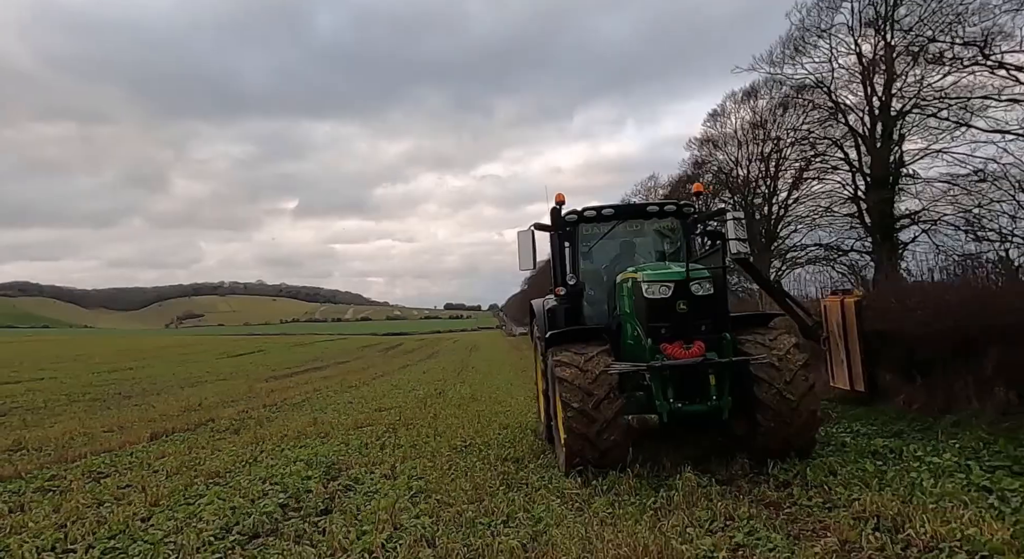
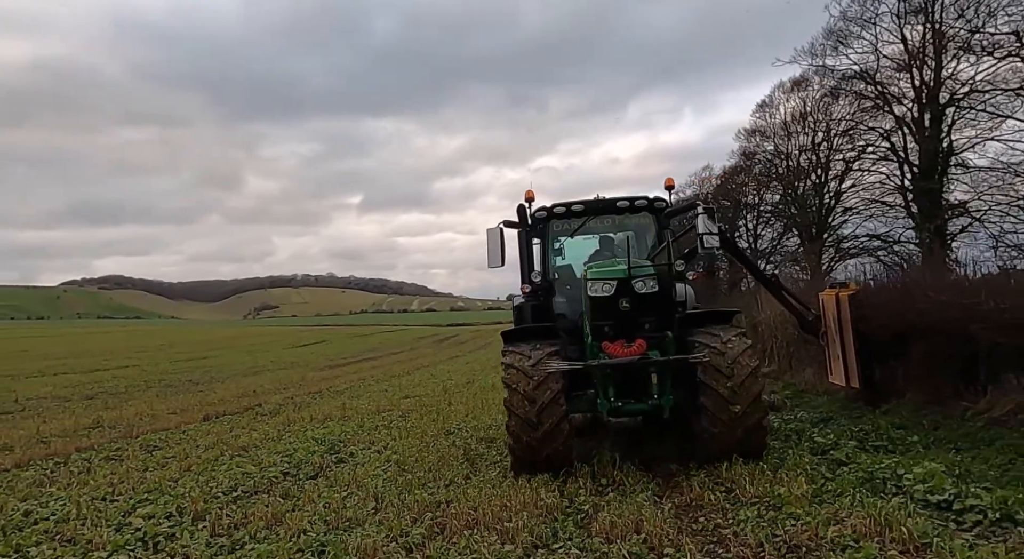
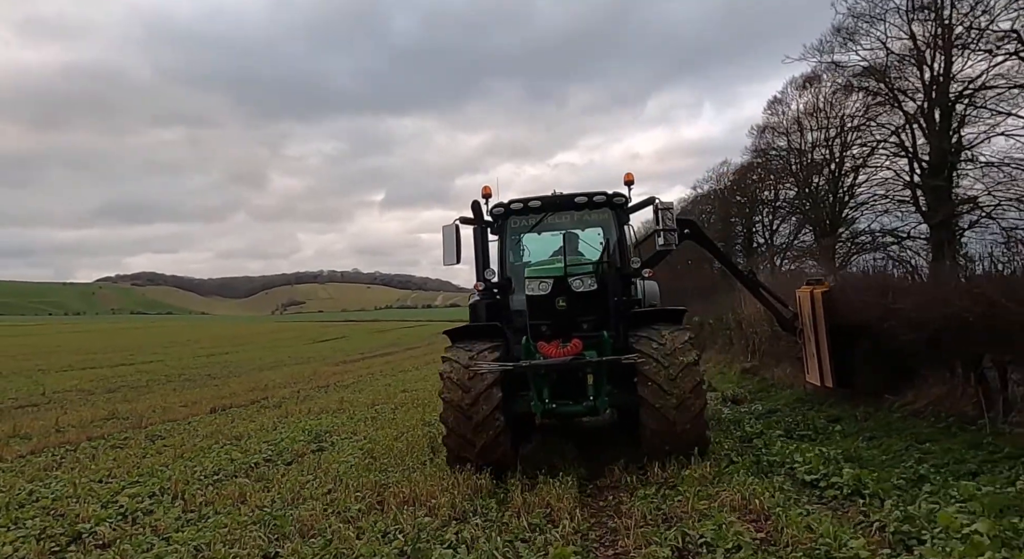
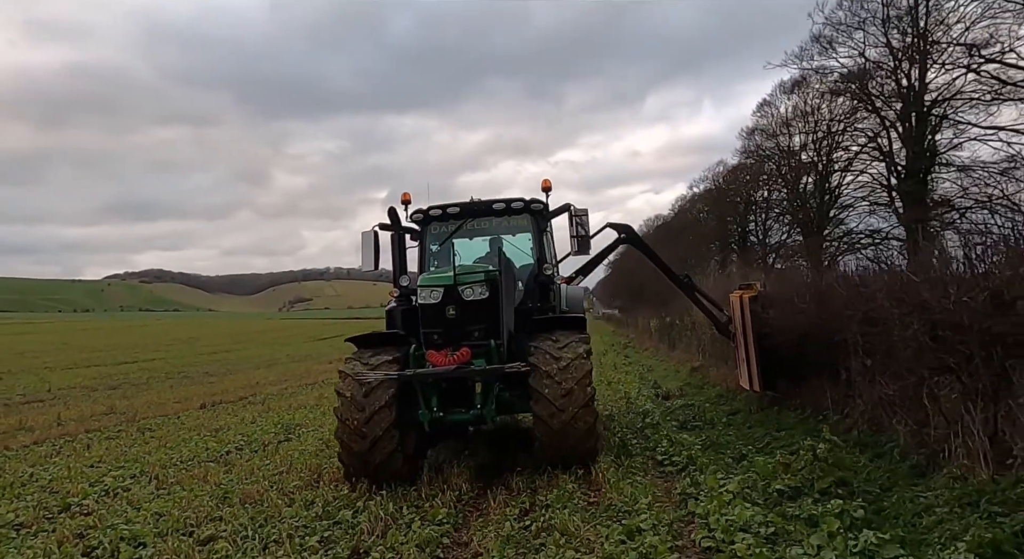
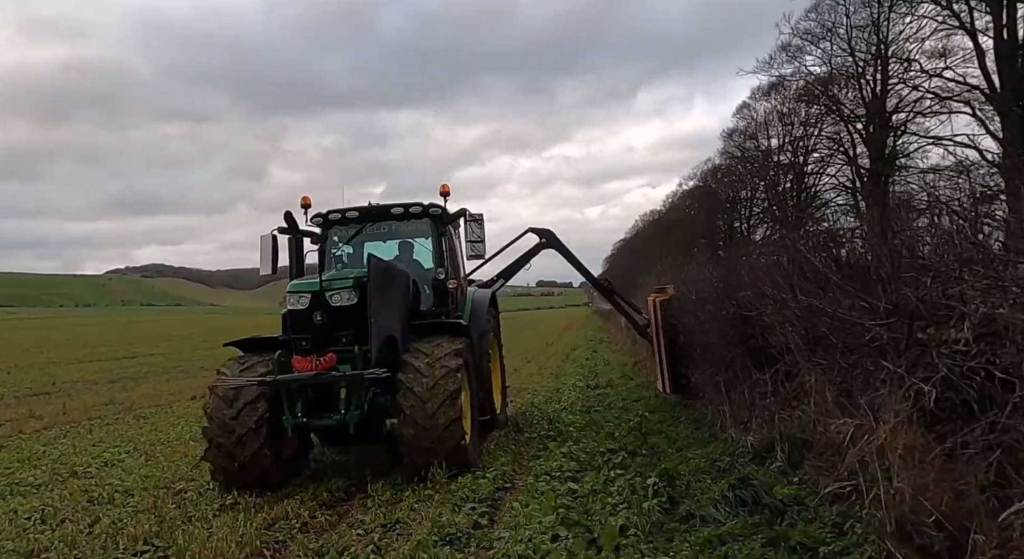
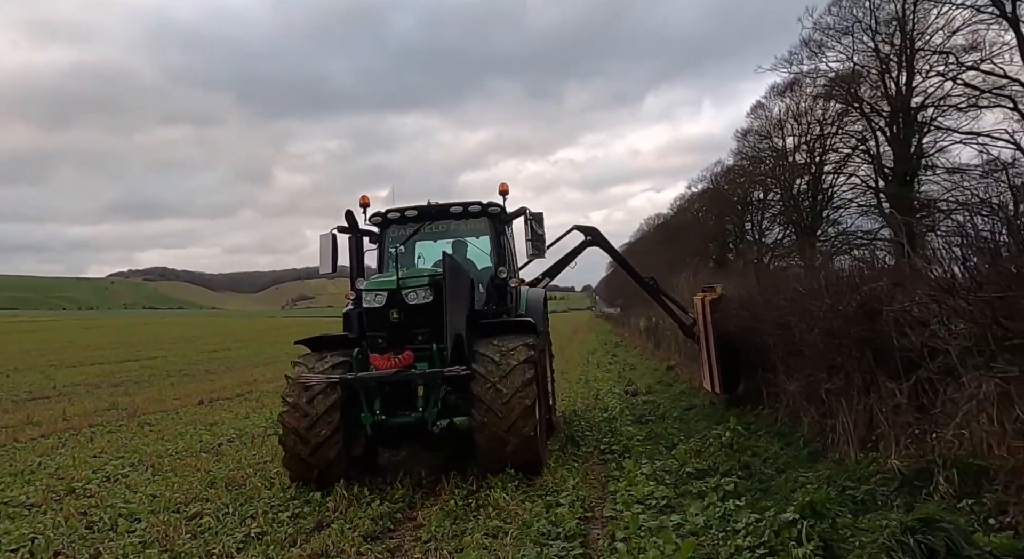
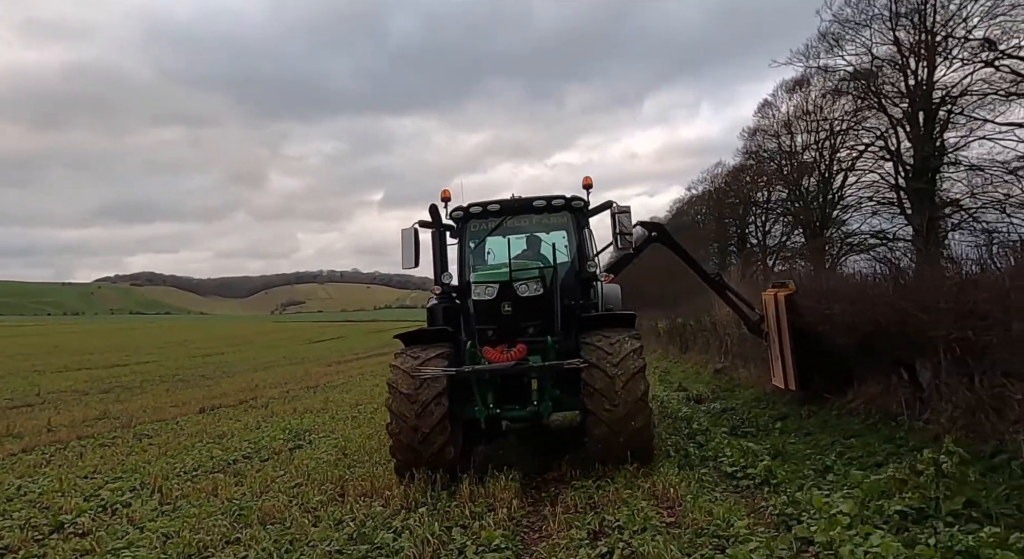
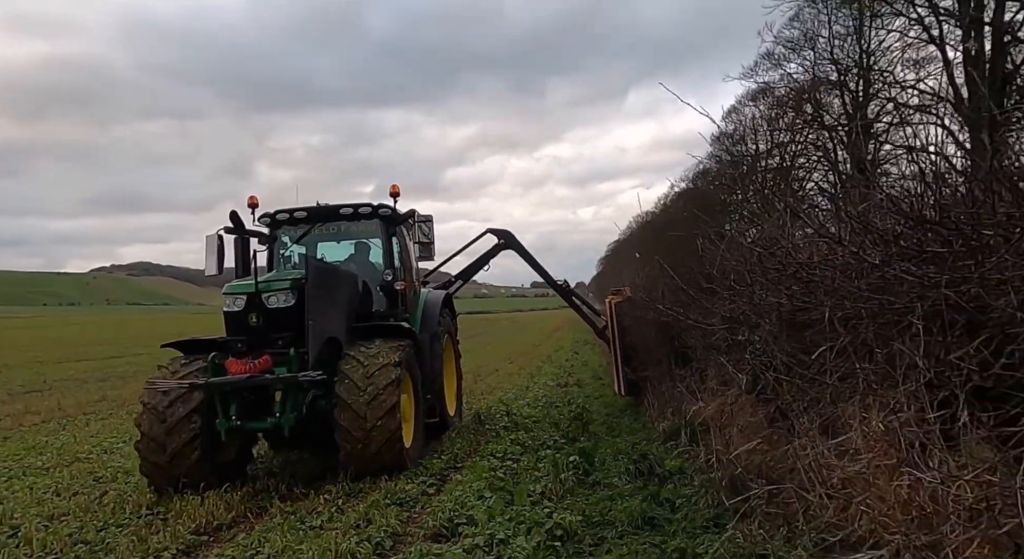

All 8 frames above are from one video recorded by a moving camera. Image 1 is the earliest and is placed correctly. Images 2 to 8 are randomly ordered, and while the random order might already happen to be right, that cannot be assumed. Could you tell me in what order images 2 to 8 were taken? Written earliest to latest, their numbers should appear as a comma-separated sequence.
2, 3, 7, 4, 6, 5, 8
